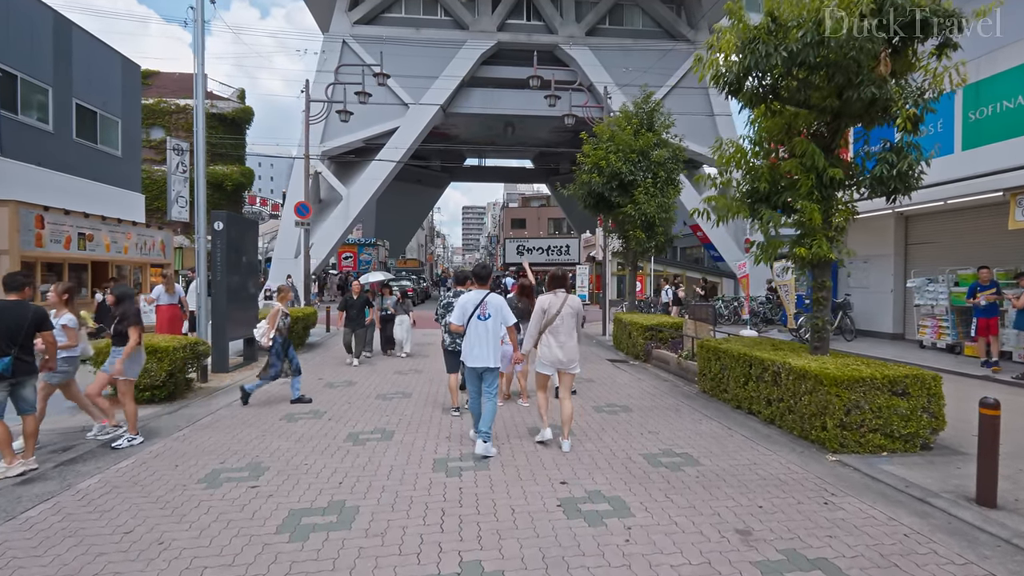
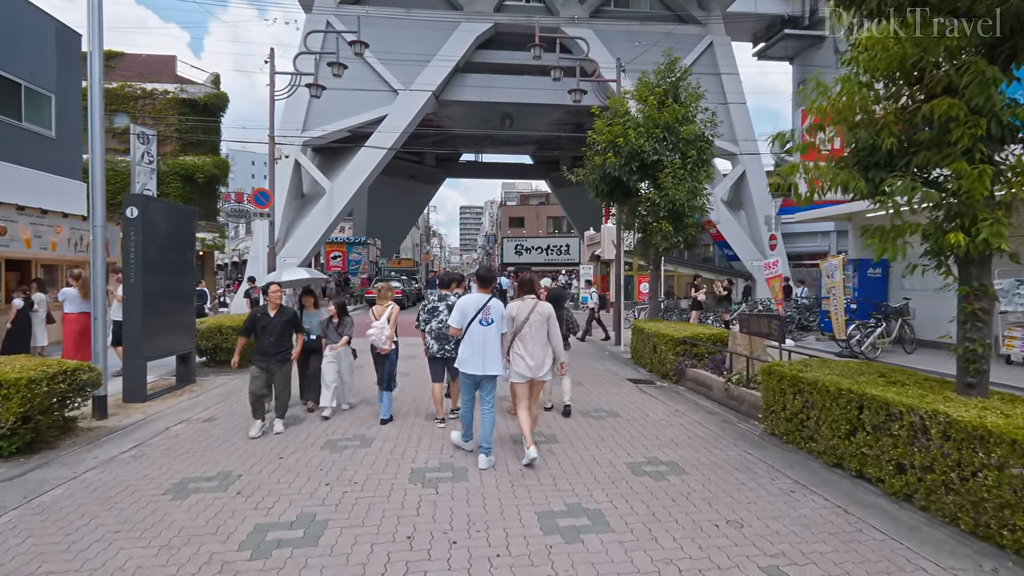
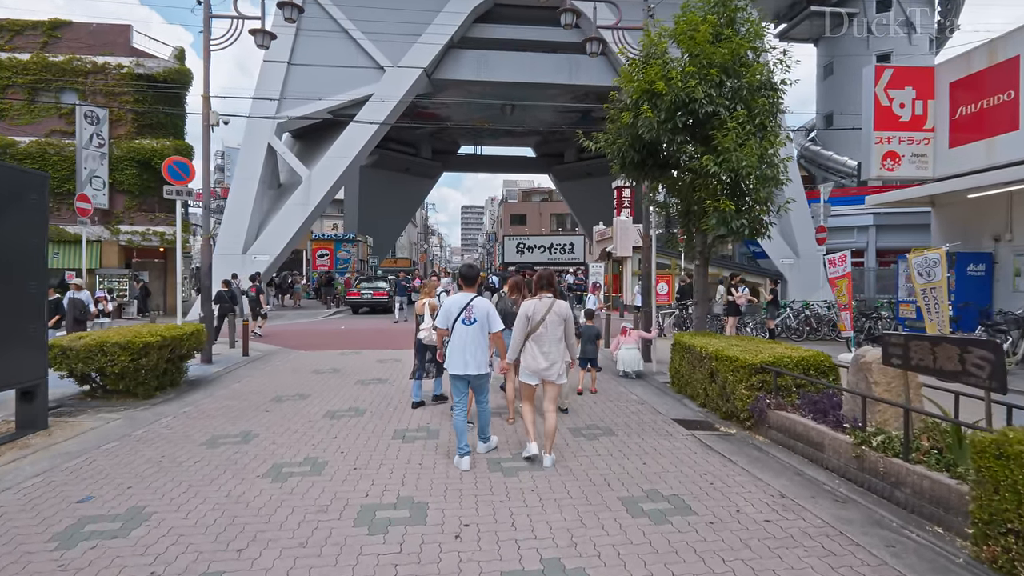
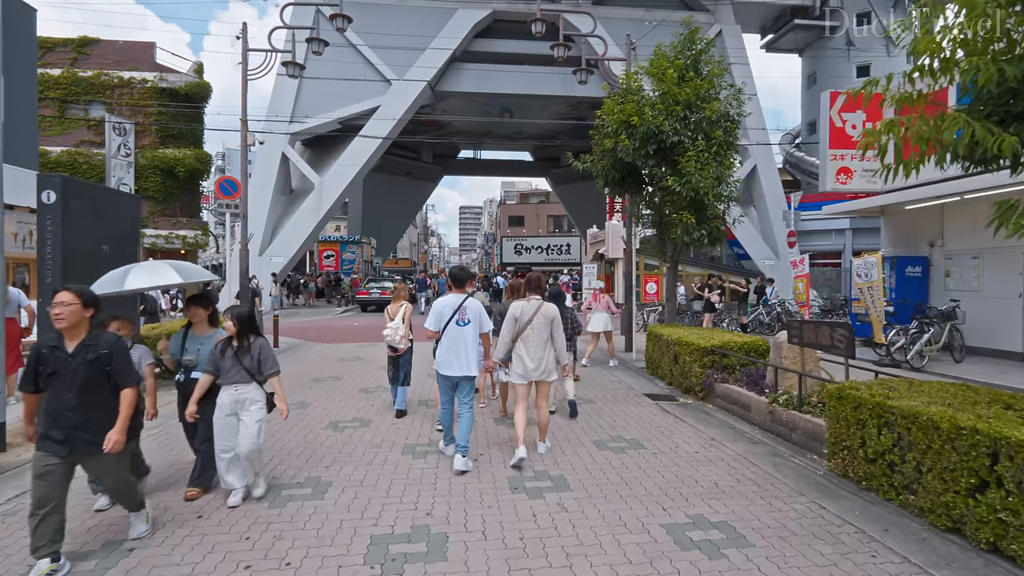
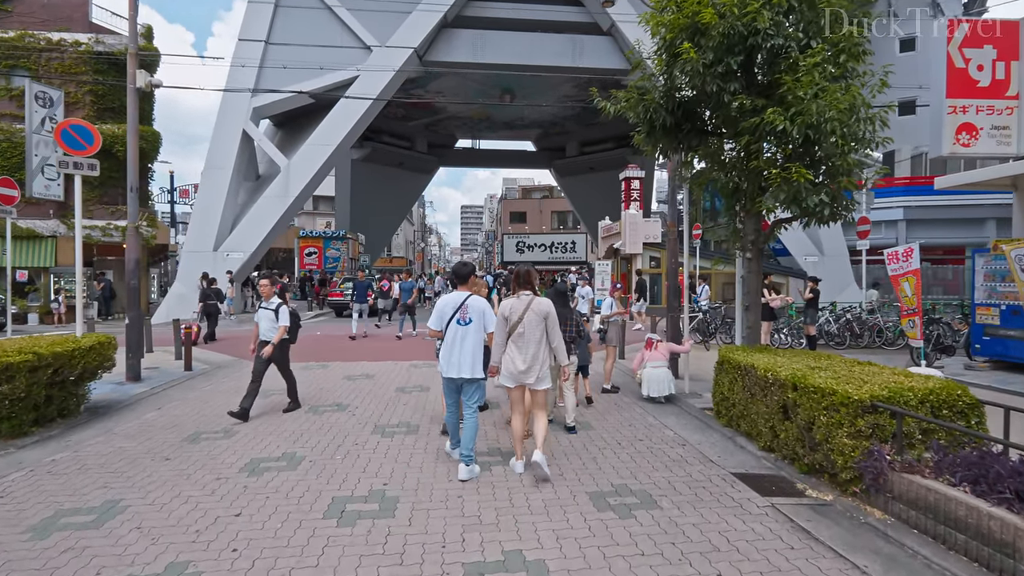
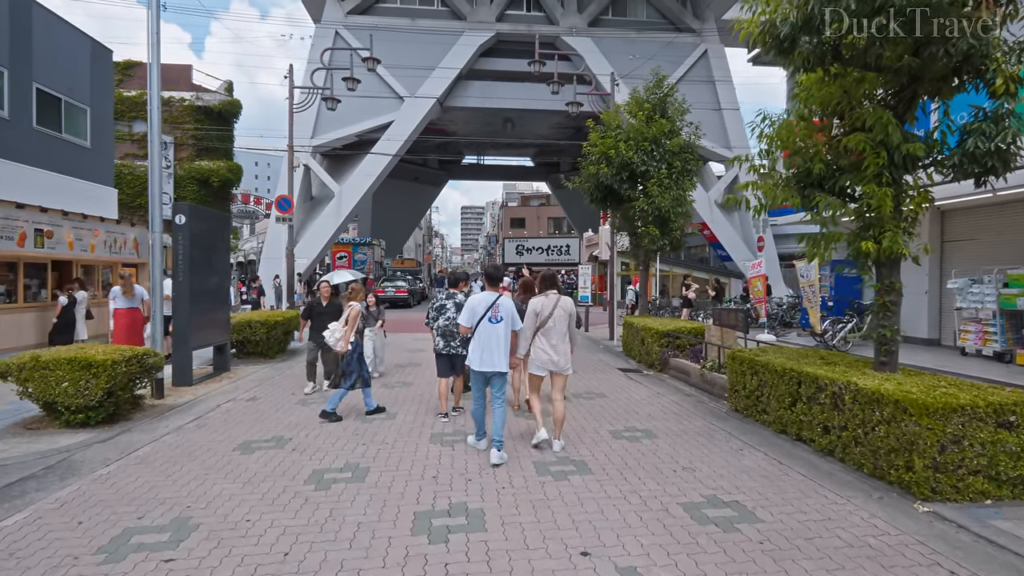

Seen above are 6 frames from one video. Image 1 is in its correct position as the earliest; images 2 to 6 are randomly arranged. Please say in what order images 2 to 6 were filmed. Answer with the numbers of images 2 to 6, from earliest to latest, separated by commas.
6, 2, 4, 3, 5
